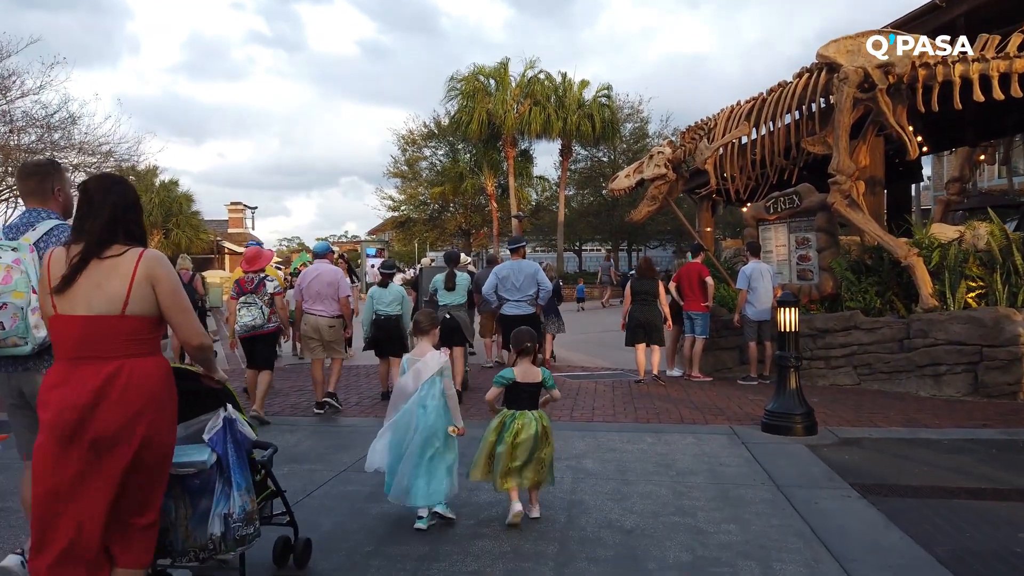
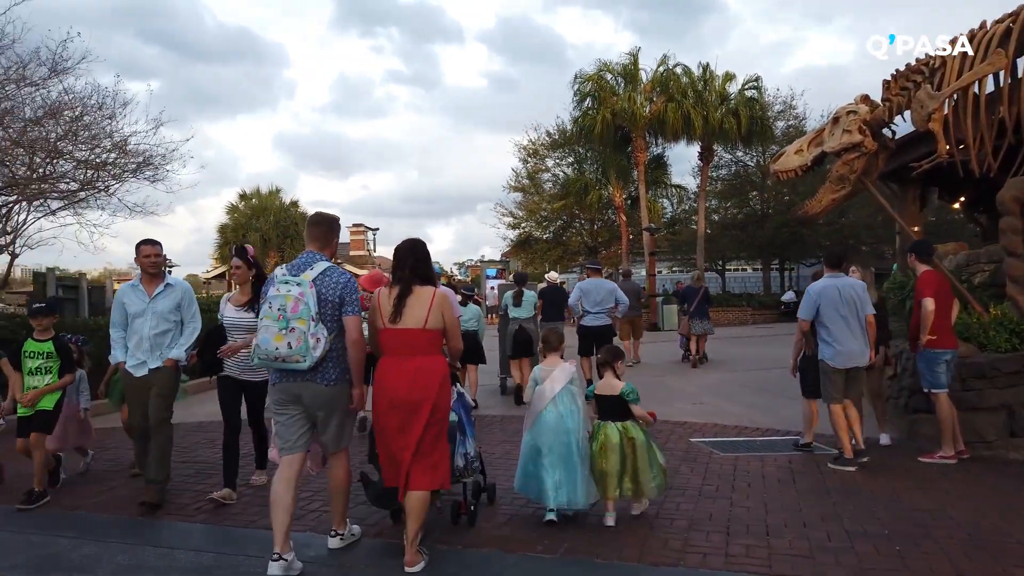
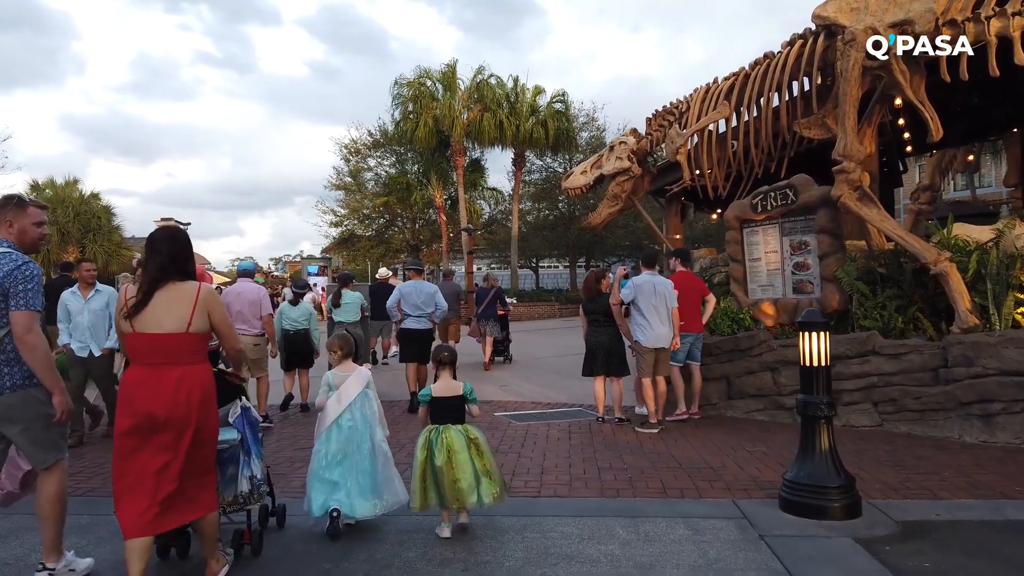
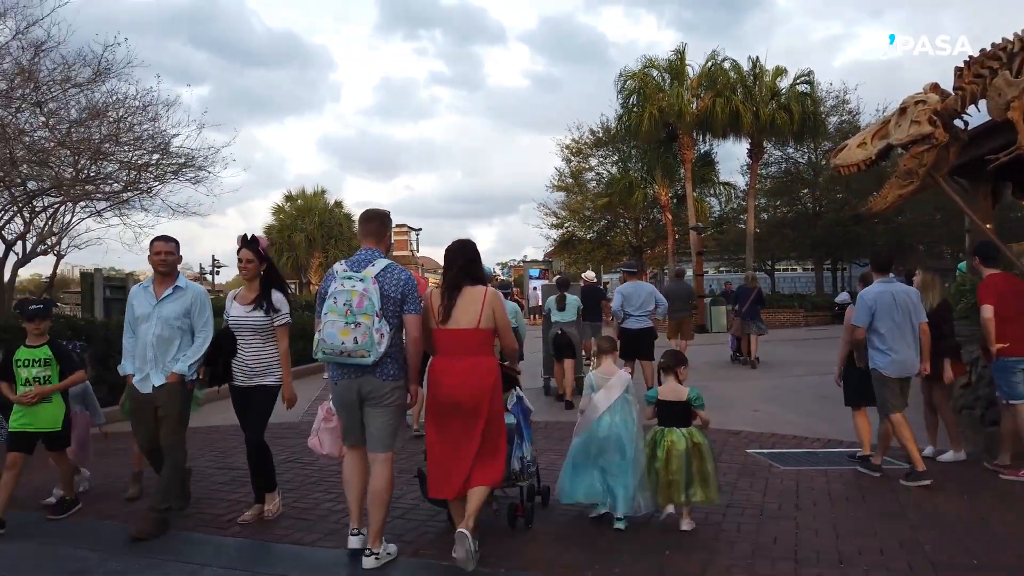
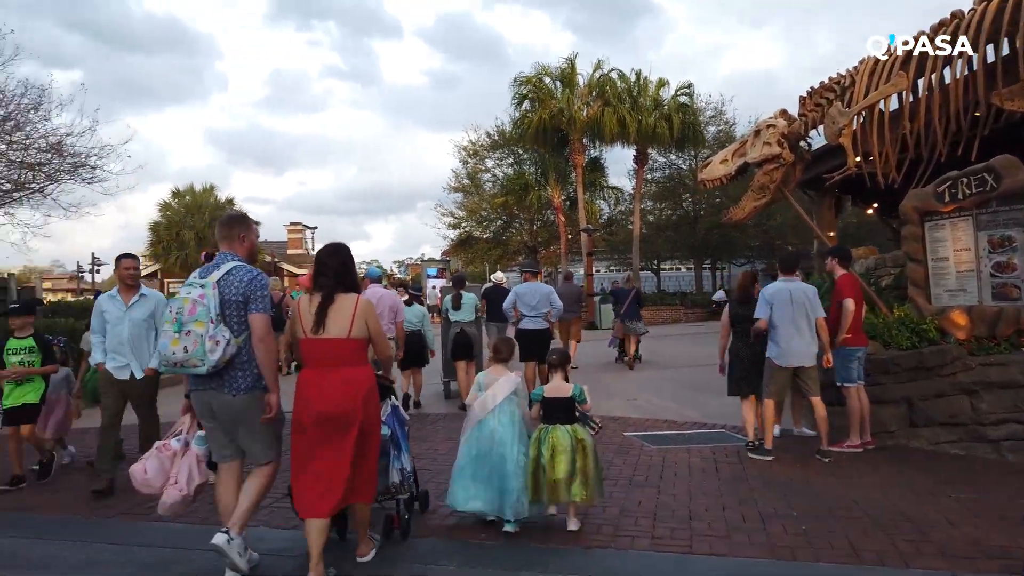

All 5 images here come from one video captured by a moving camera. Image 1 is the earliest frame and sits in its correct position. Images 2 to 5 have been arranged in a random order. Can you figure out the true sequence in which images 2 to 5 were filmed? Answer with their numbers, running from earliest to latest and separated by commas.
3, 5, 2, 4
